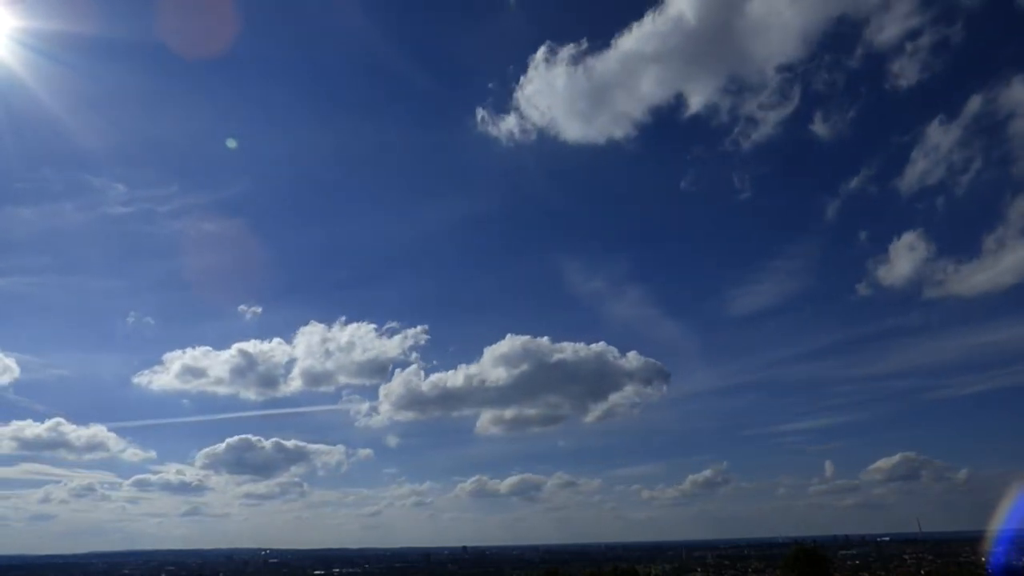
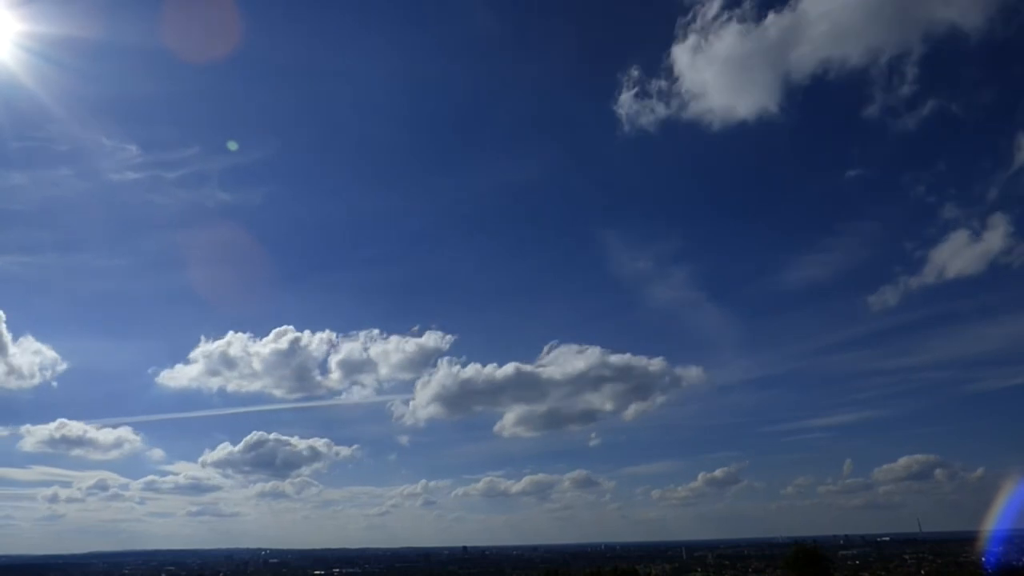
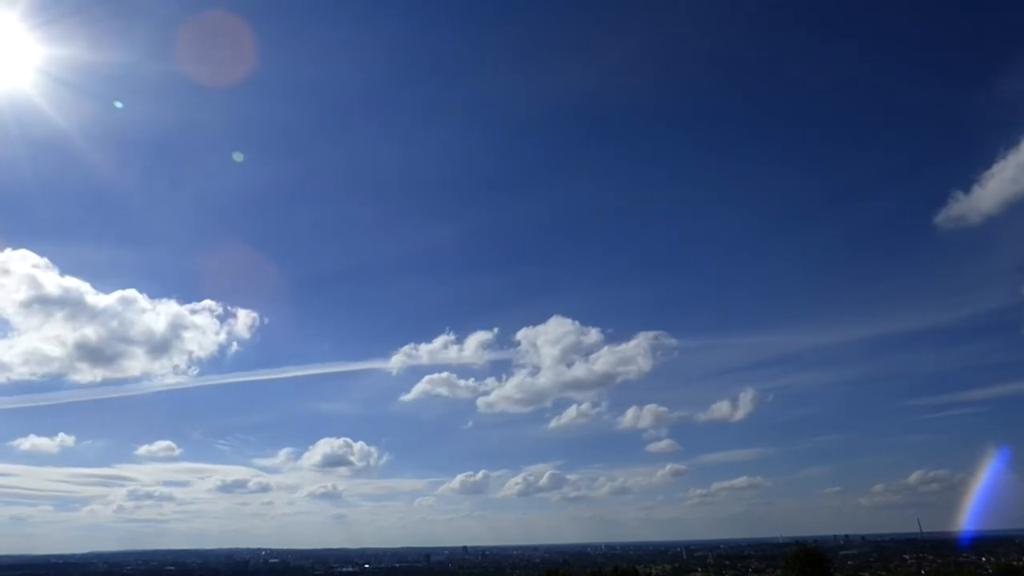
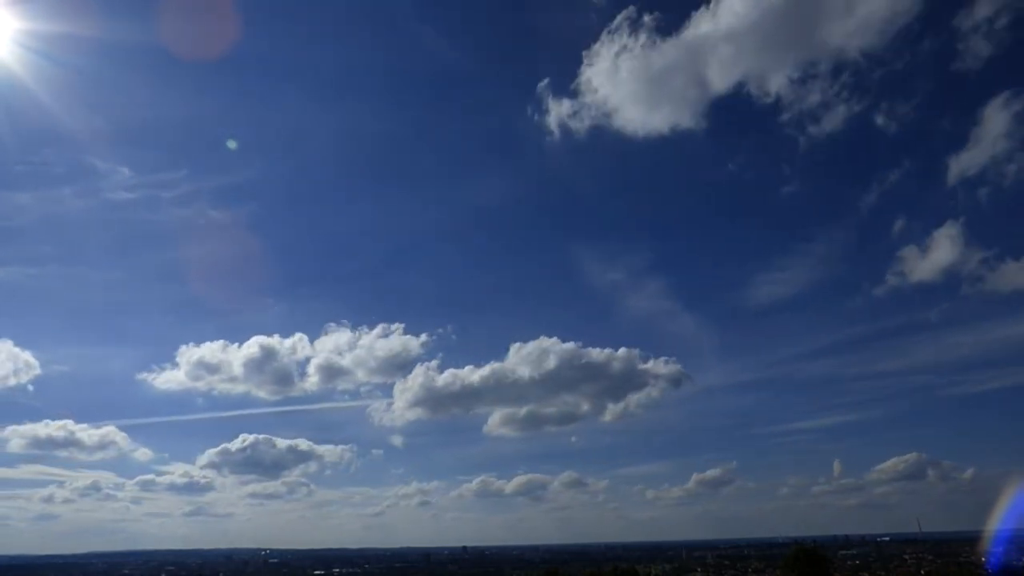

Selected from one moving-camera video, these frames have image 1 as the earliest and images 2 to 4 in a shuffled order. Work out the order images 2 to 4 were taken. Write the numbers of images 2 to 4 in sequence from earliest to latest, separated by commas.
4, 2, 3
